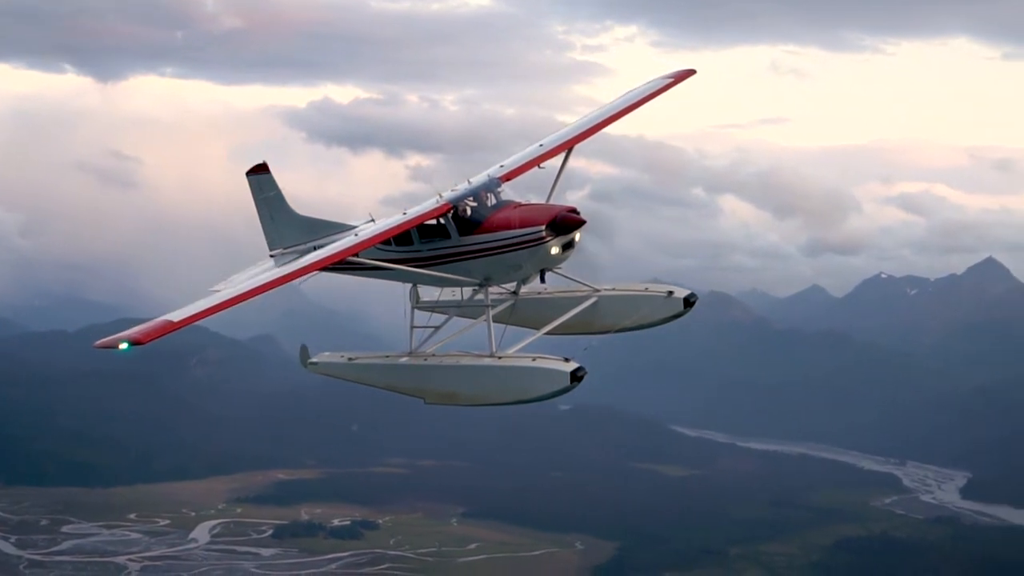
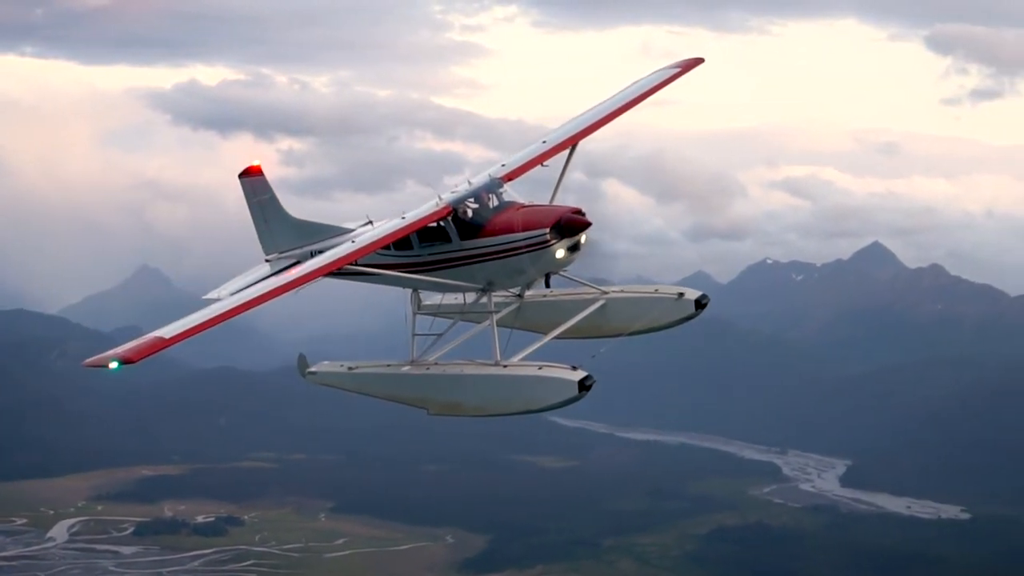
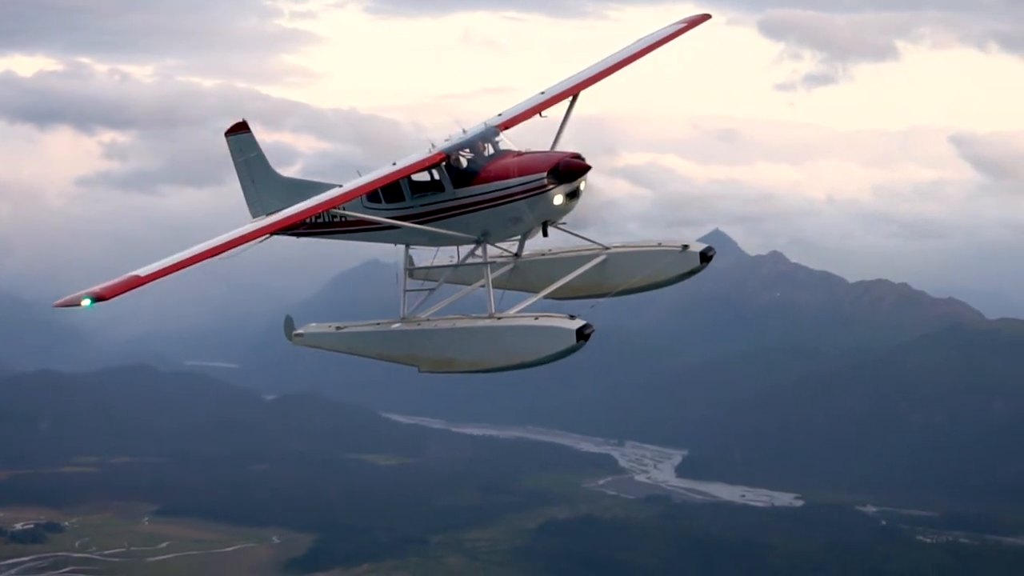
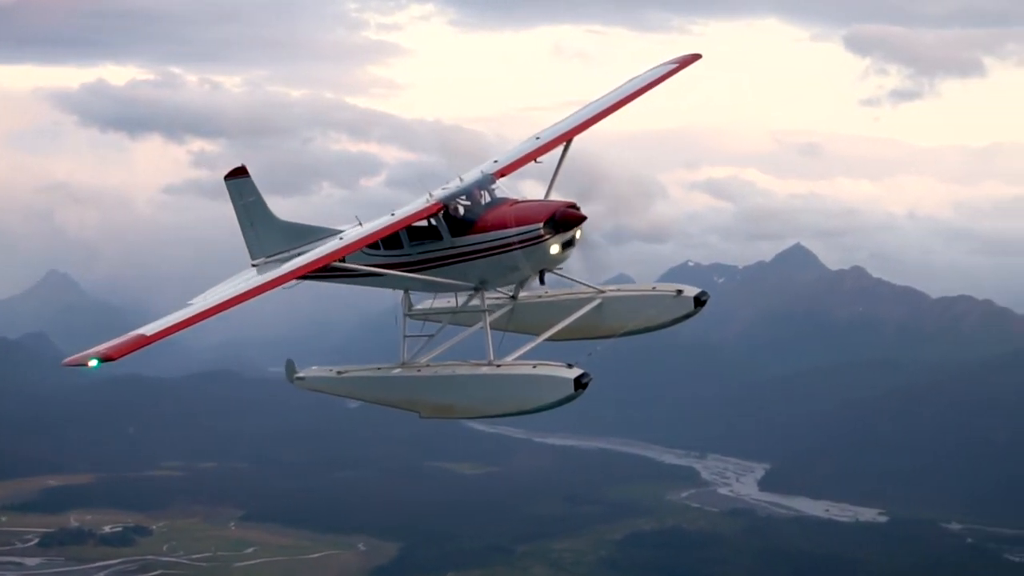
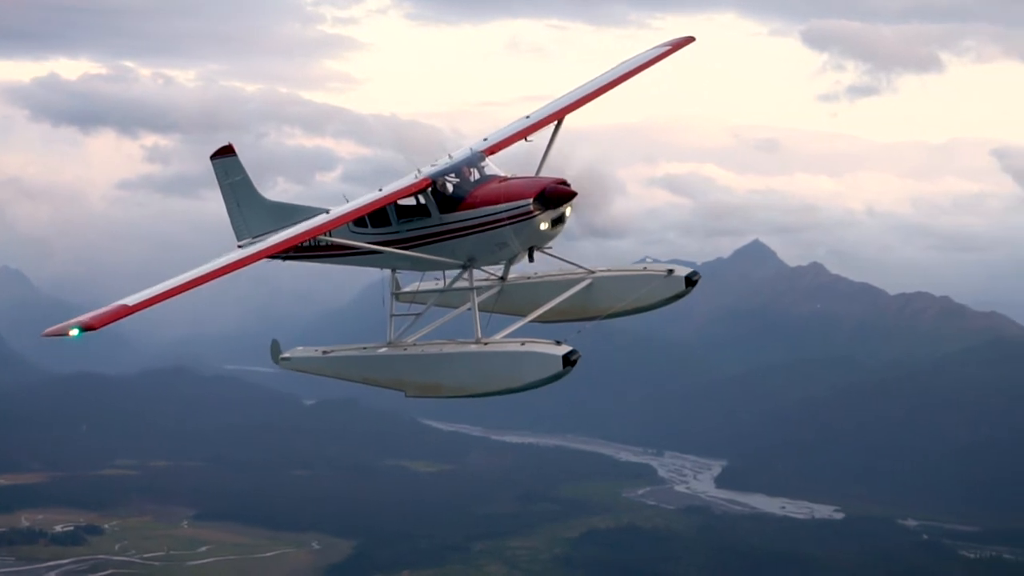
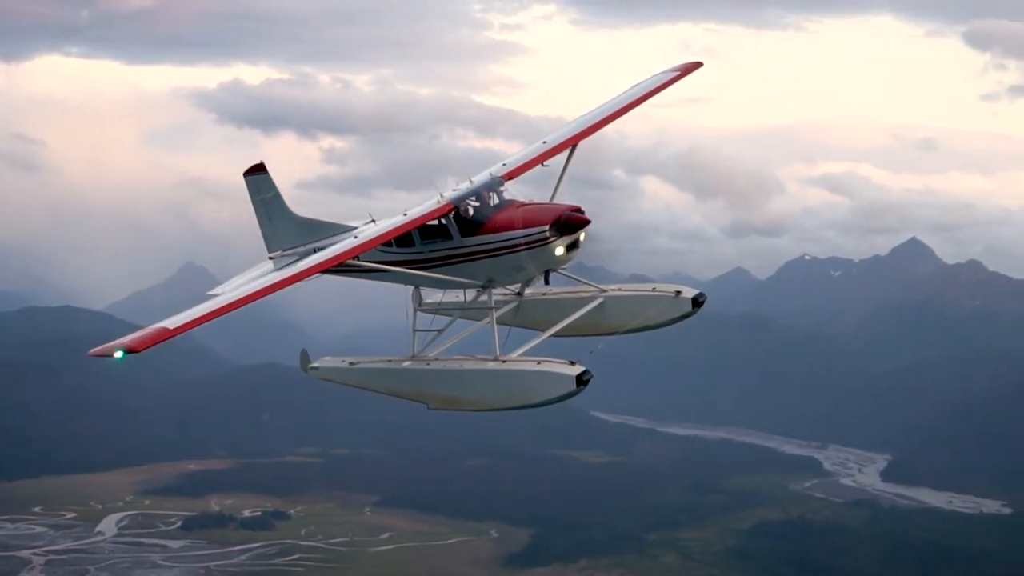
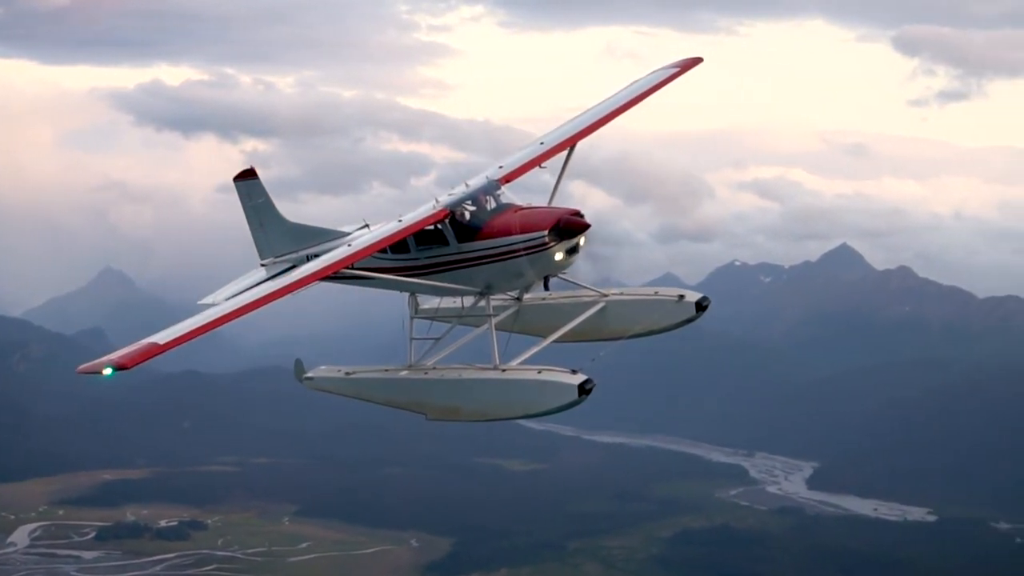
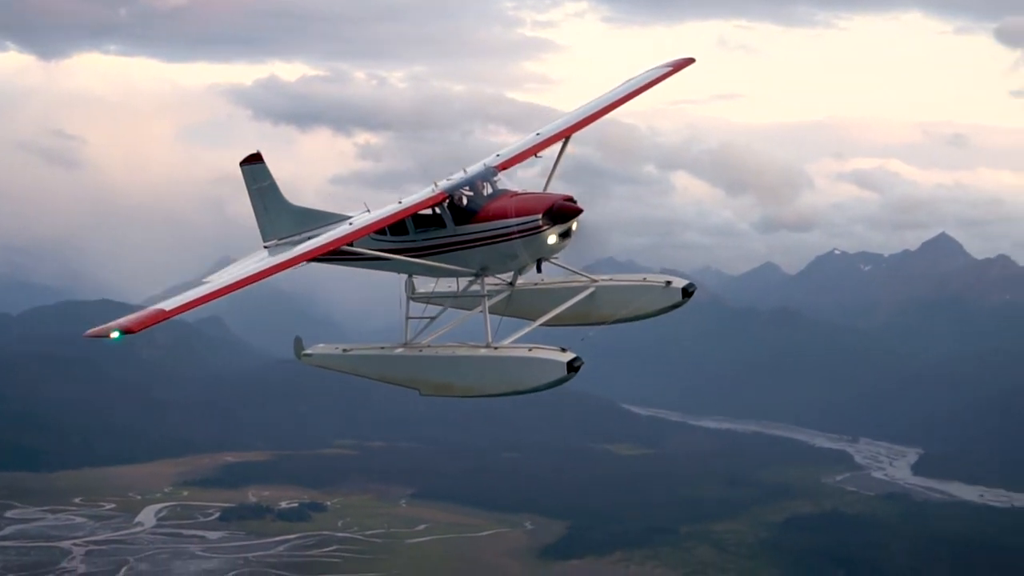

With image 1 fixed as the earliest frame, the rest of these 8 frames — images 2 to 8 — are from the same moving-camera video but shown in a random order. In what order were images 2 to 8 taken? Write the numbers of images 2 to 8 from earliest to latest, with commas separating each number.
8, 6, 2, 7, 4, 5, 3
